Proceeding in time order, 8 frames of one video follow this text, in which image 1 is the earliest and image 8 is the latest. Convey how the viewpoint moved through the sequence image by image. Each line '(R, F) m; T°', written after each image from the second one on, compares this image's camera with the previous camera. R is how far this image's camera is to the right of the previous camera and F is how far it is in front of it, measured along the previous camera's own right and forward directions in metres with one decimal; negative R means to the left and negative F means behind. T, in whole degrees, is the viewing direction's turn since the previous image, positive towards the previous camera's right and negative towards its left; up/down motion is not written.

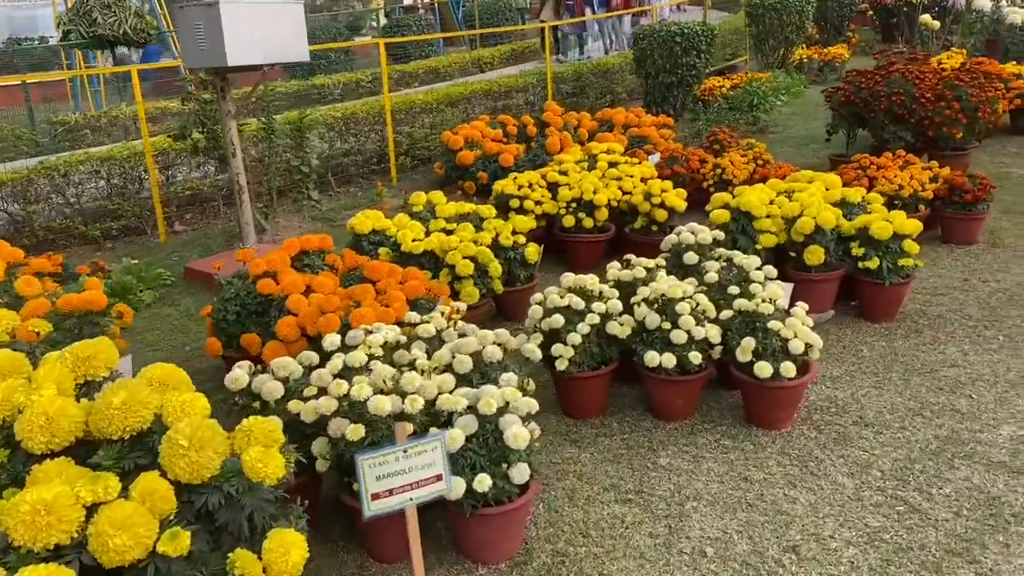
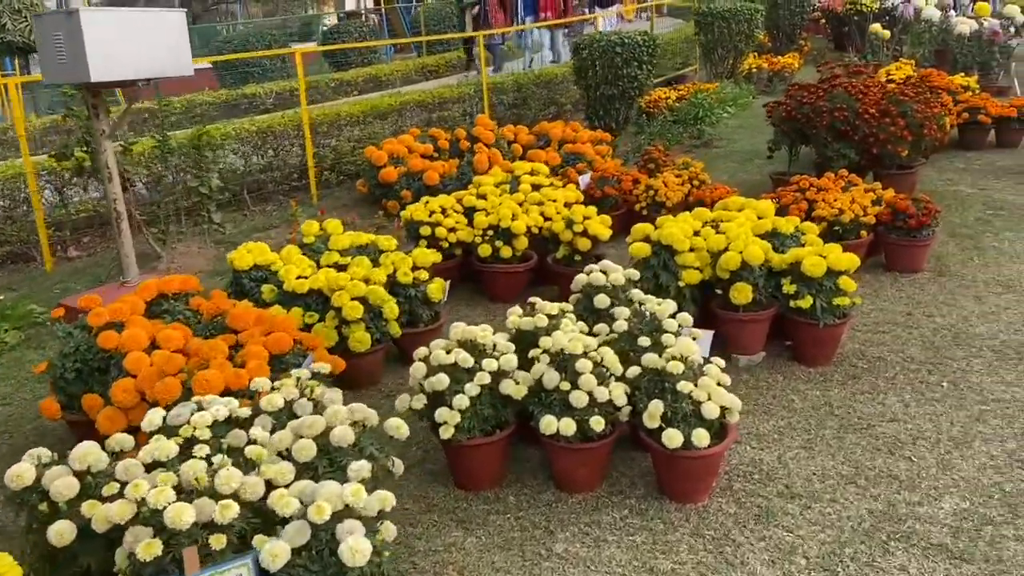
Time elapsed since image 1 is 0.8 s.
(+0.3, +0.4) m; +2°
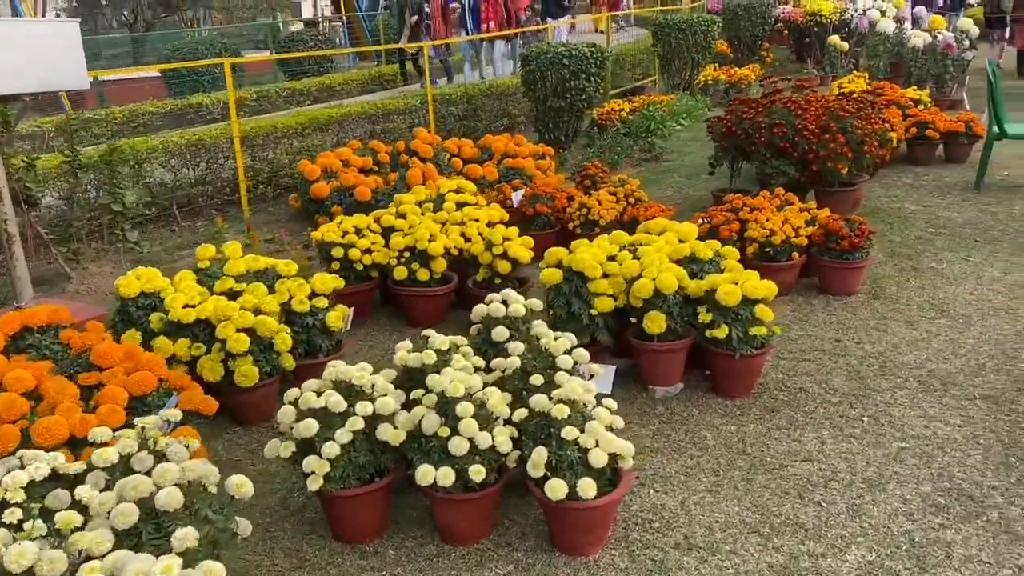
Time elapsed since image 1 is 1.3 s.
(+0.3, +0.2) m; +2°
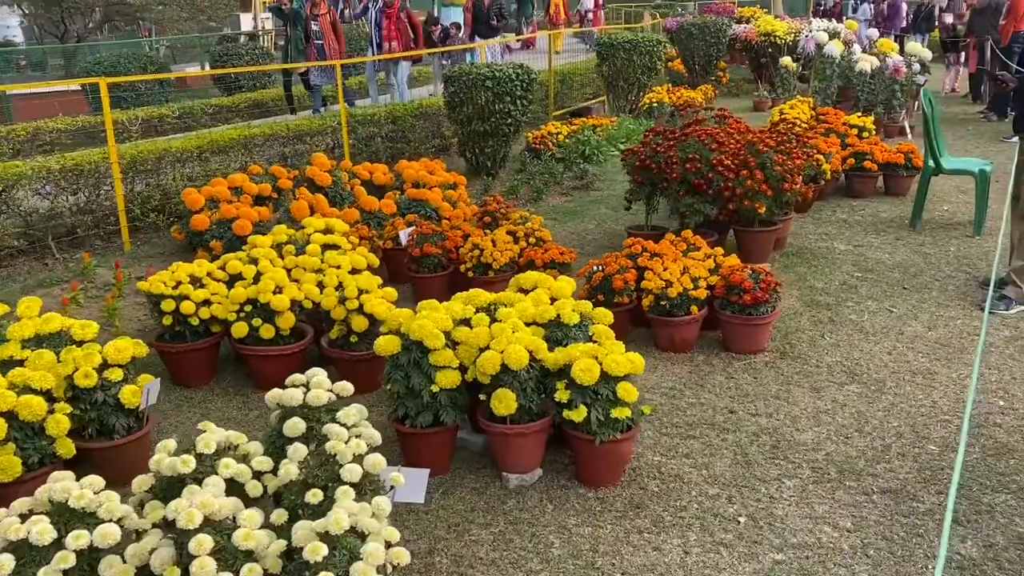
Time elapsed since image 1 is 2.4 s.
(+0.5, +0.5) m; +2°
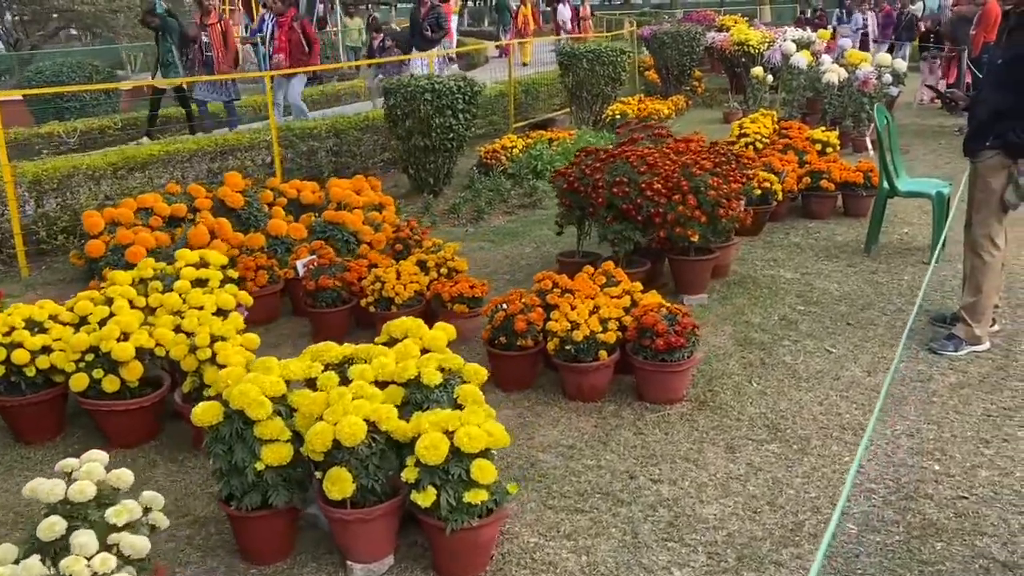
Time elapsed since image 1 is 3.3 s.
(+0.5, +0.4) m; 0°
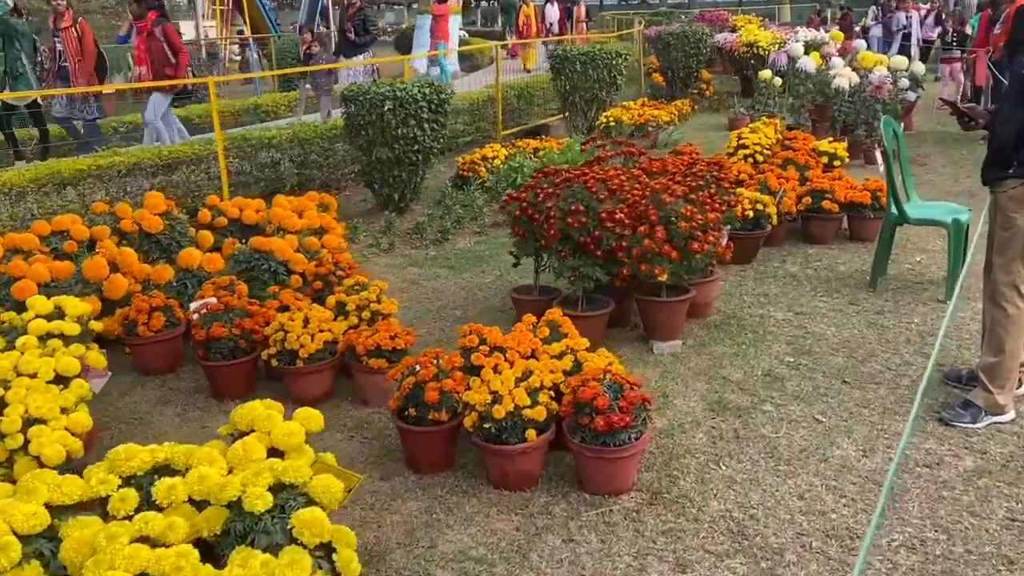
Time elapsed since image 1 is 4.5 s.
(+0.4, +0.7) m; -1°
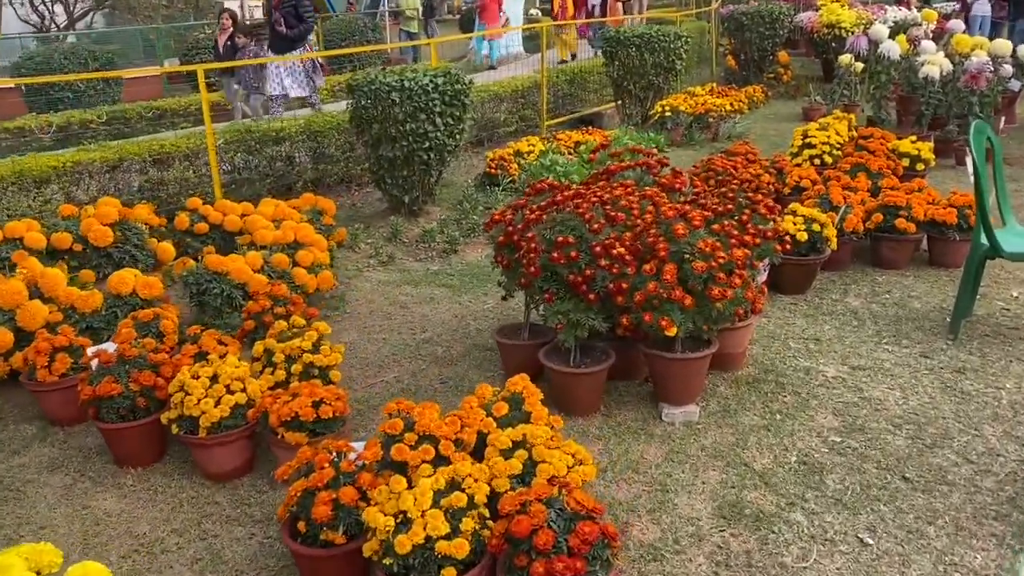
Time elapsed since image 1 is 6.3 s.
(+0.4, +0.9) m; -5°
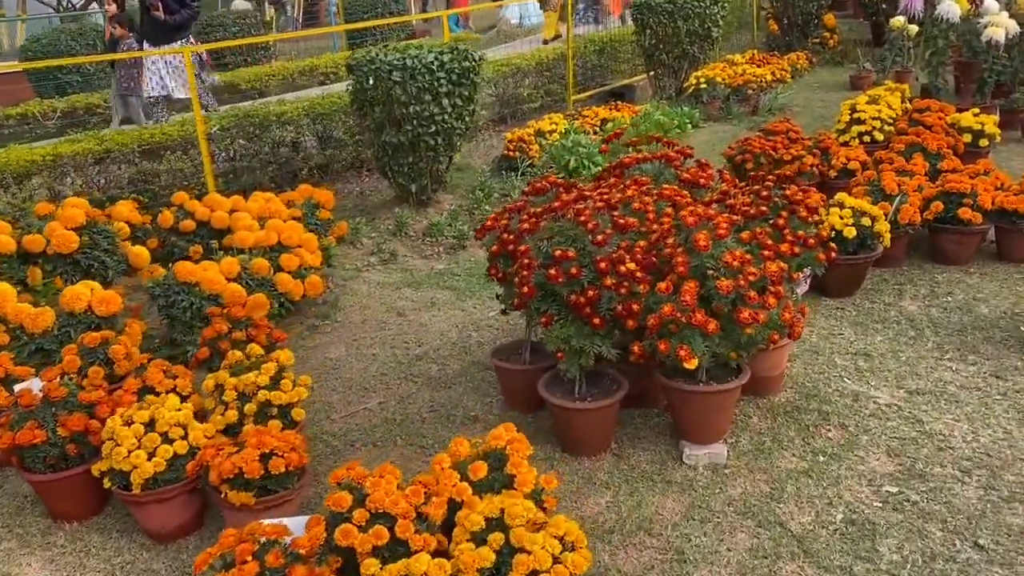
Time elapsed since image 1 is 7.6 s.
(+0.2, +0.5) m; -3°
